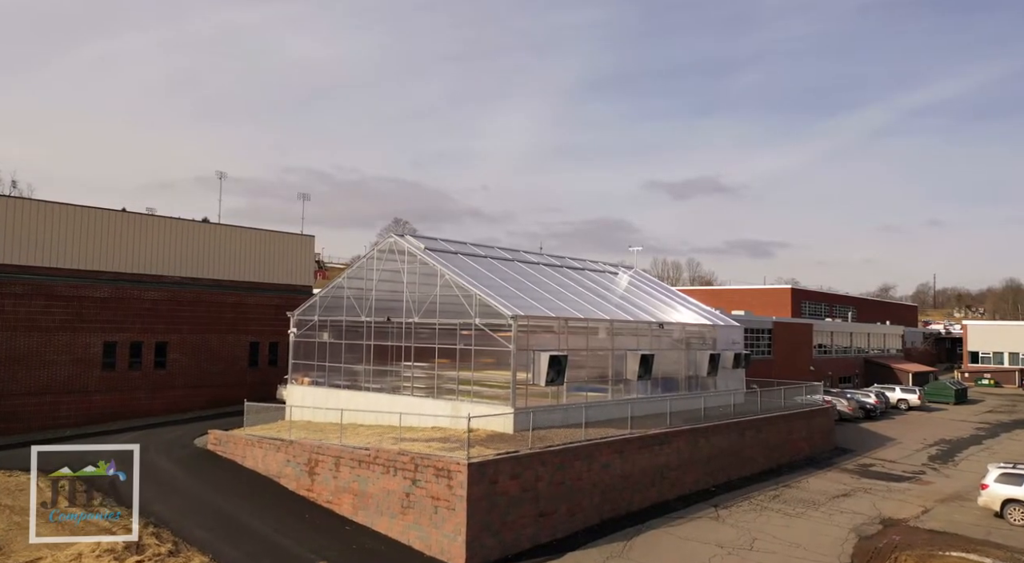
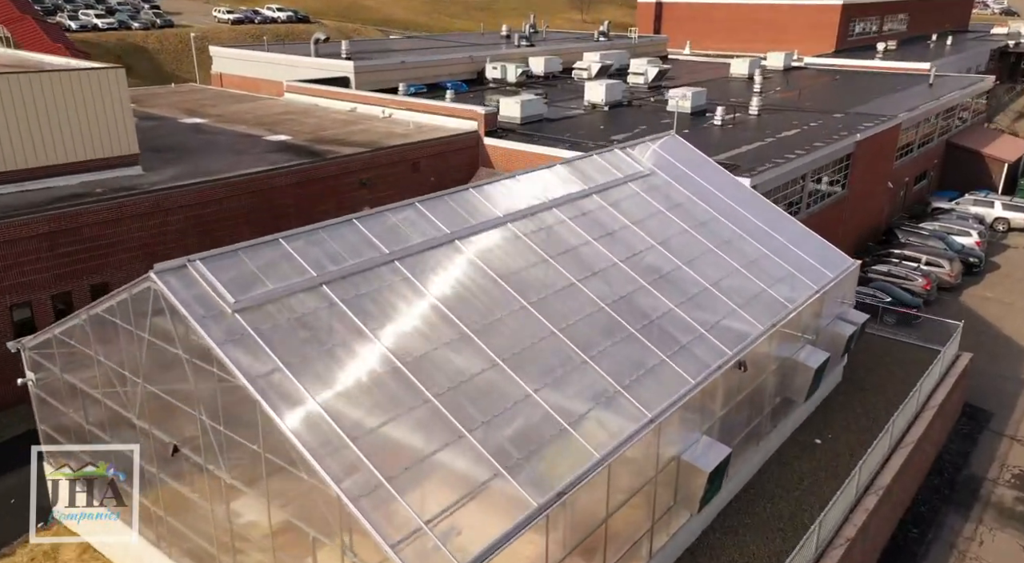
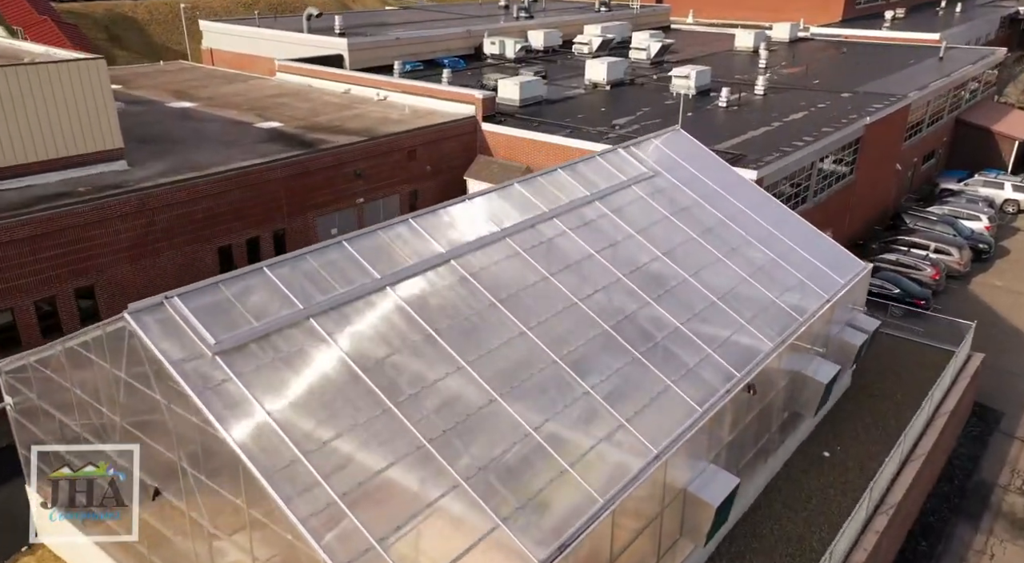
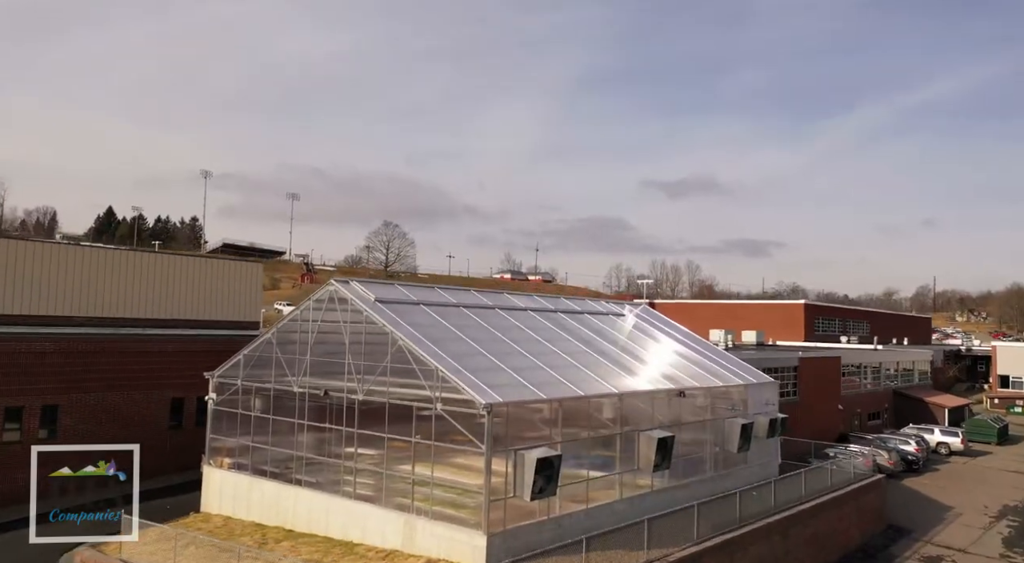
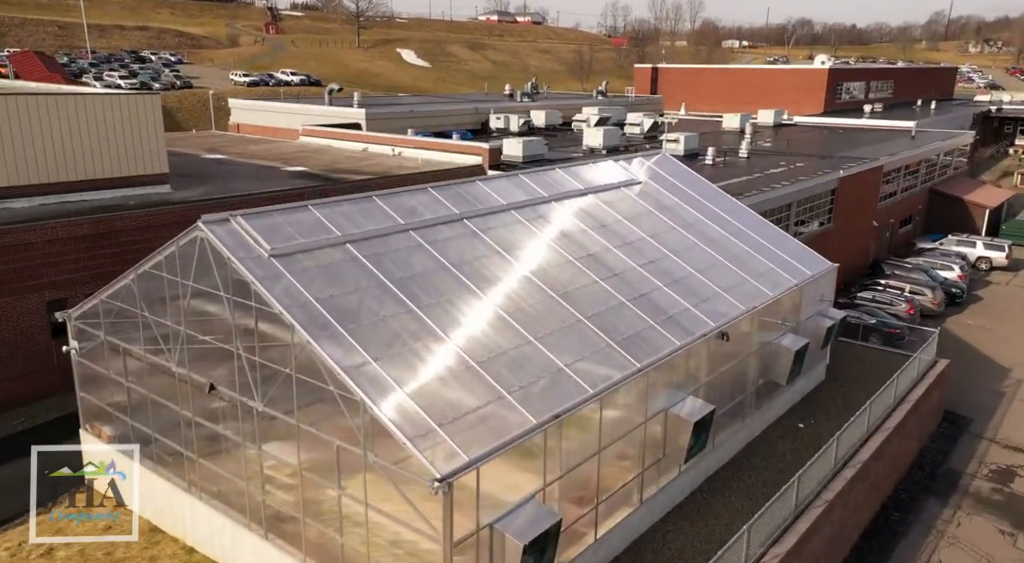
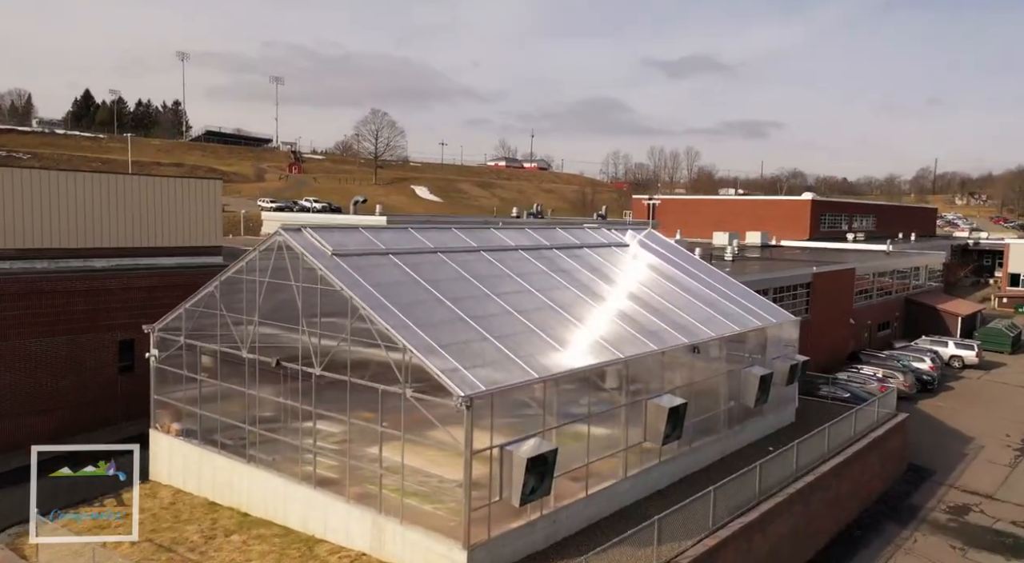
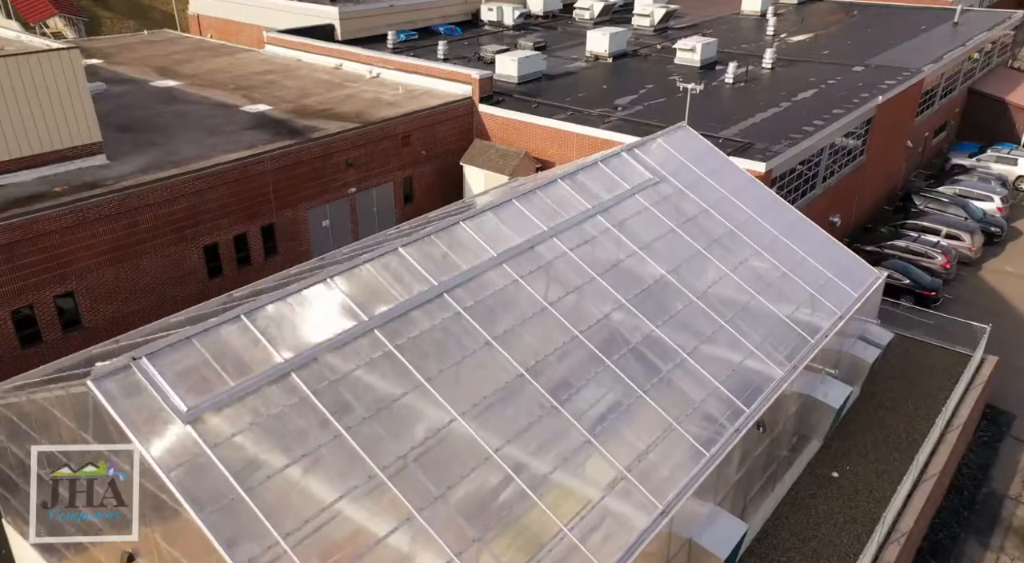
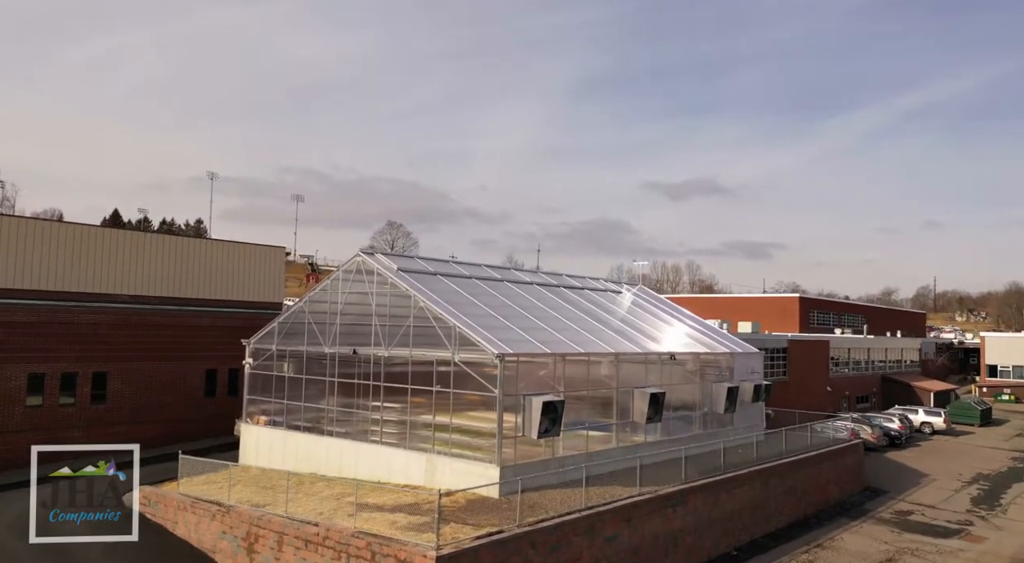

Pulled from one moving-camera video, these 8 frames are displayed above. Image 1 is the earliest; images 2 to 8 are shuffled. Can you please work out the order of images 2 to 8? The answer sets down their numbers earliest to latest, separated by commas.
8, 4, 6, 5, 2, 3, 7
